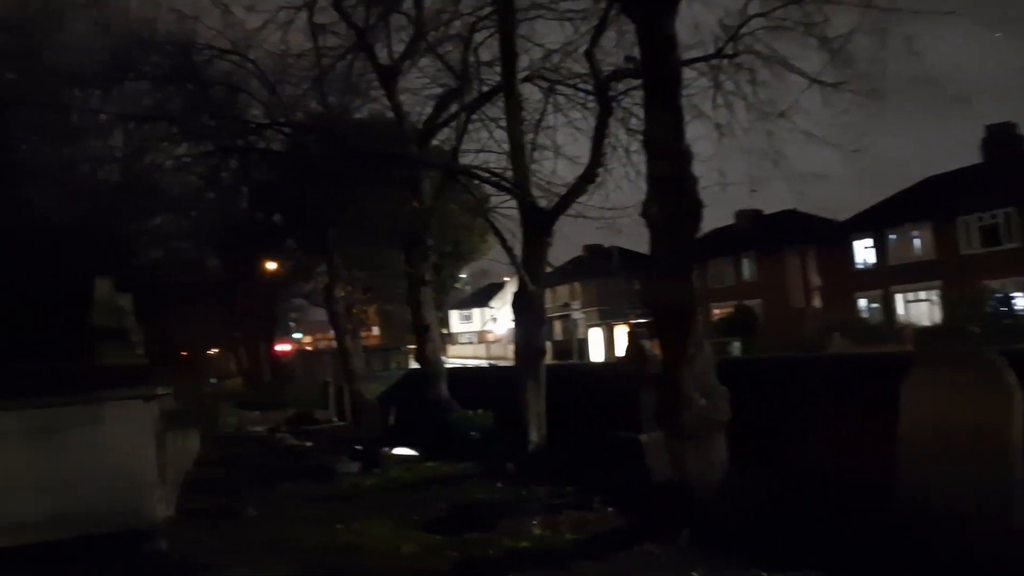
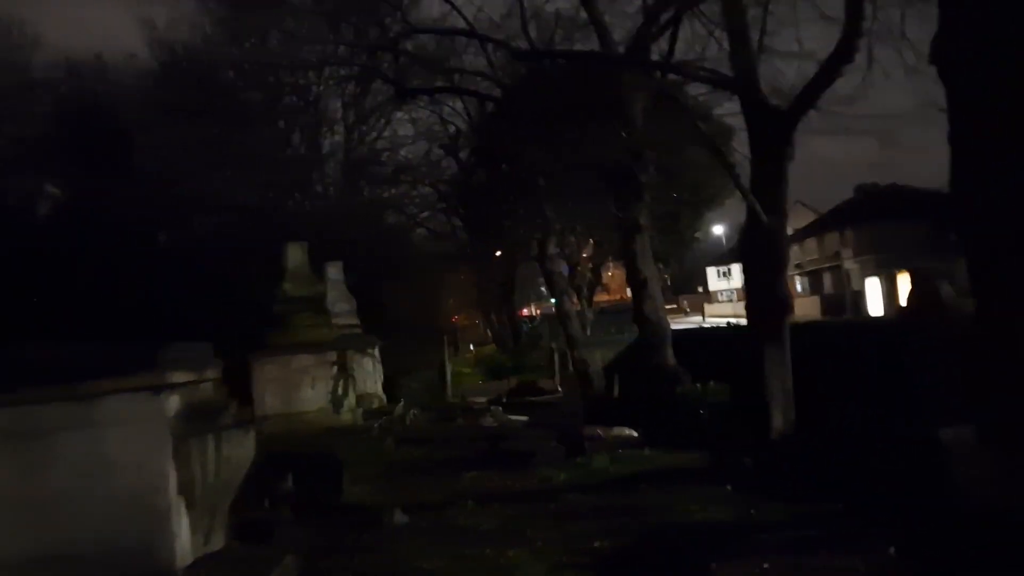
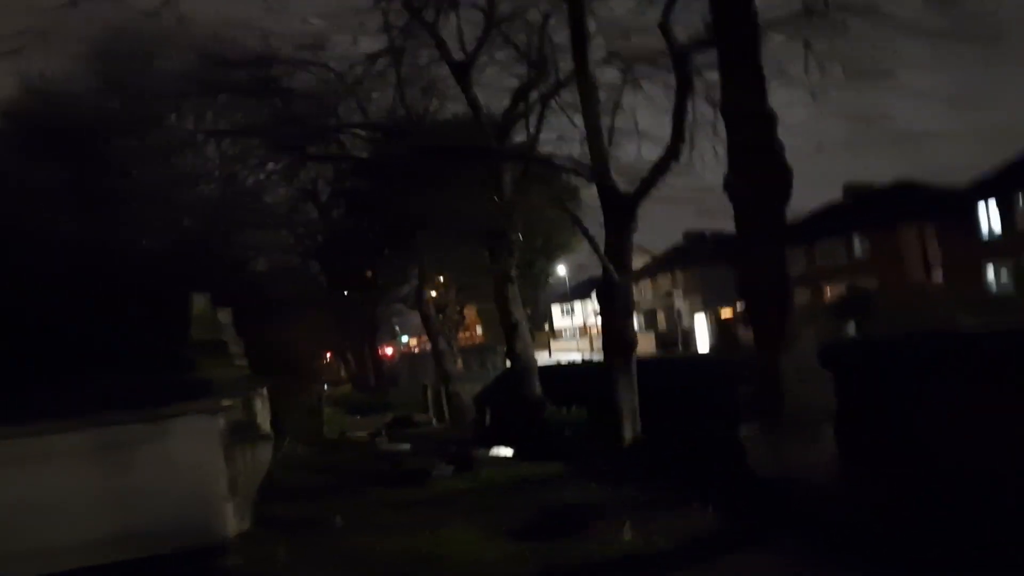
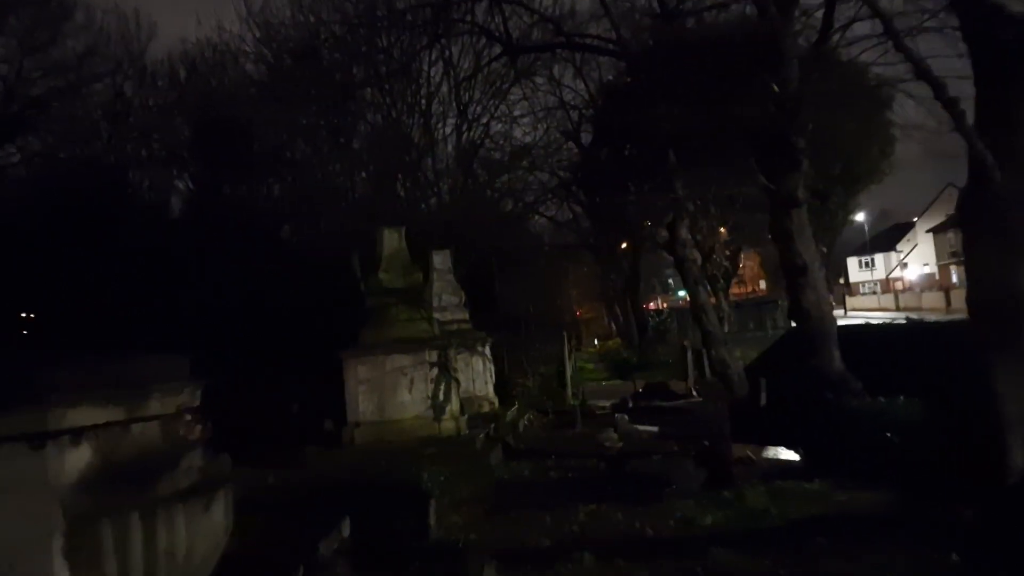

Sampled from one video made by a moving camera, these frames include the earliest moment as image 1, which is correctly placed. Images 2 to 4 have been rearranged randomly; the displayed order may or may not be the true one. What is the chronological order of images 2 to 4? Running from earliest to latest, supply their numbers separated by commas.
3, 2, 4
